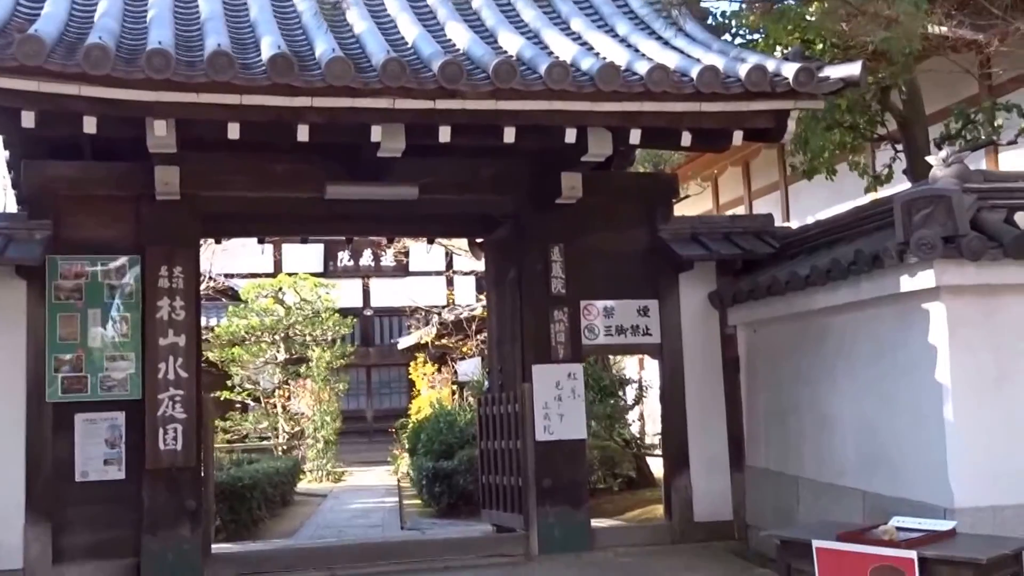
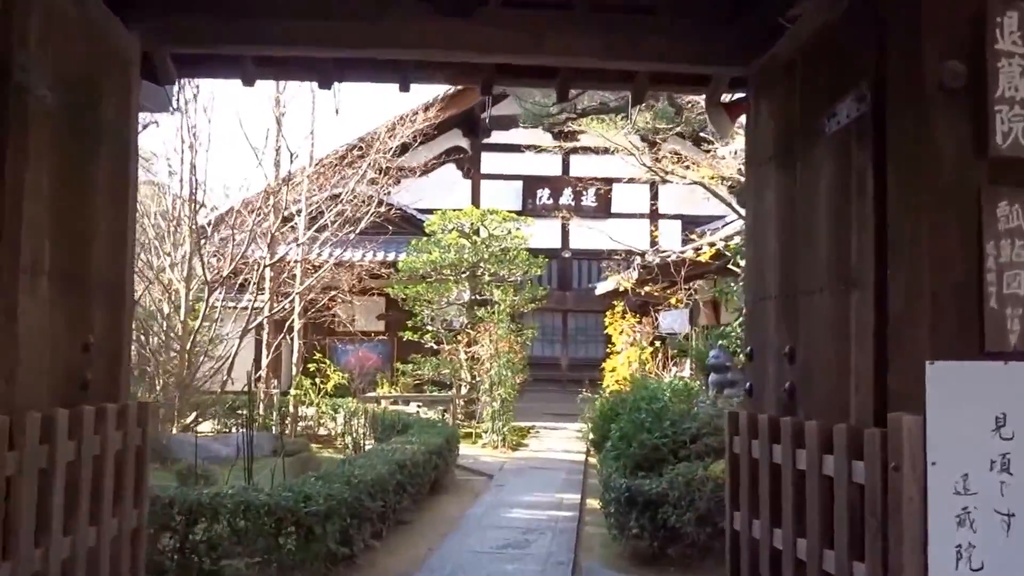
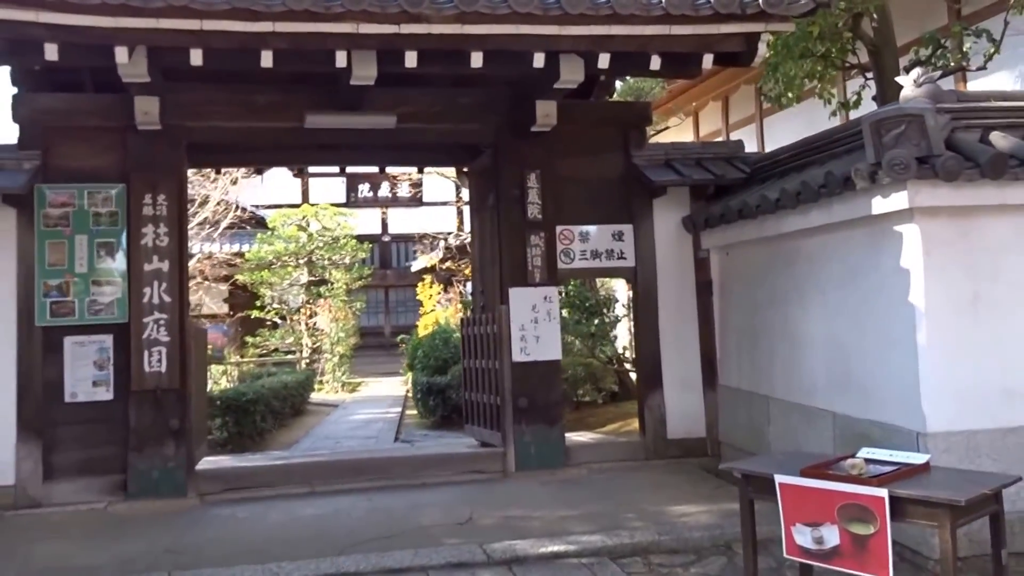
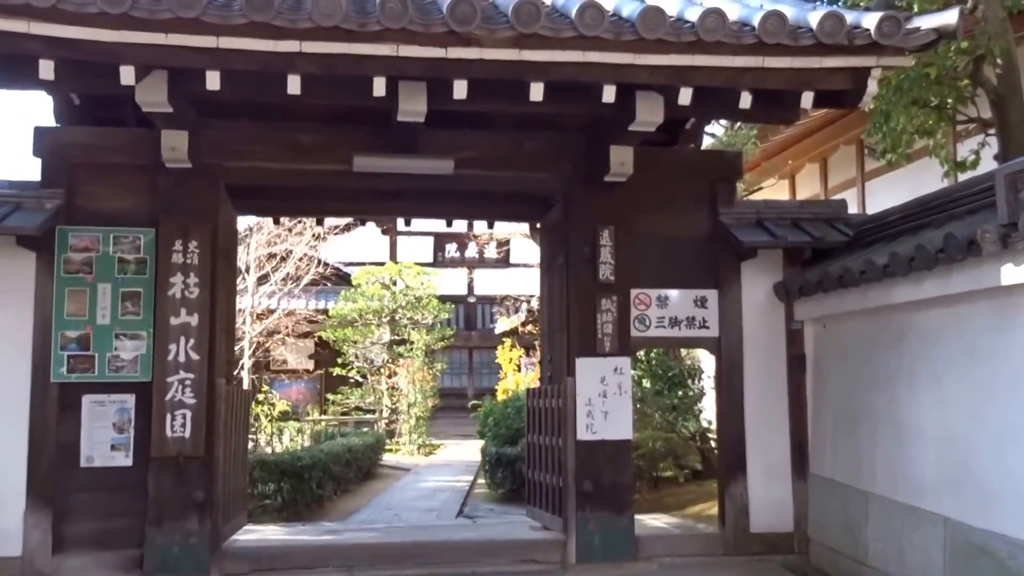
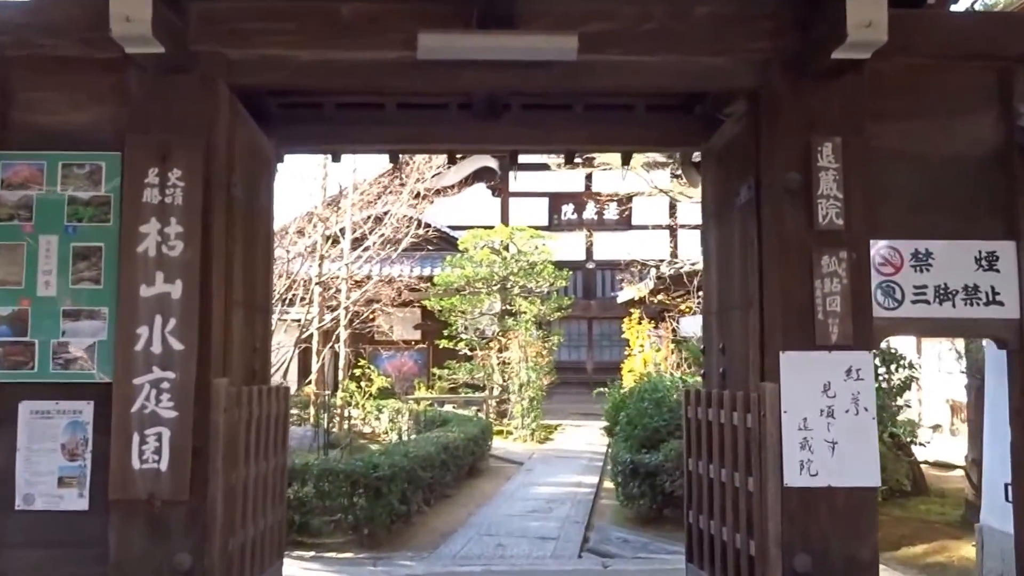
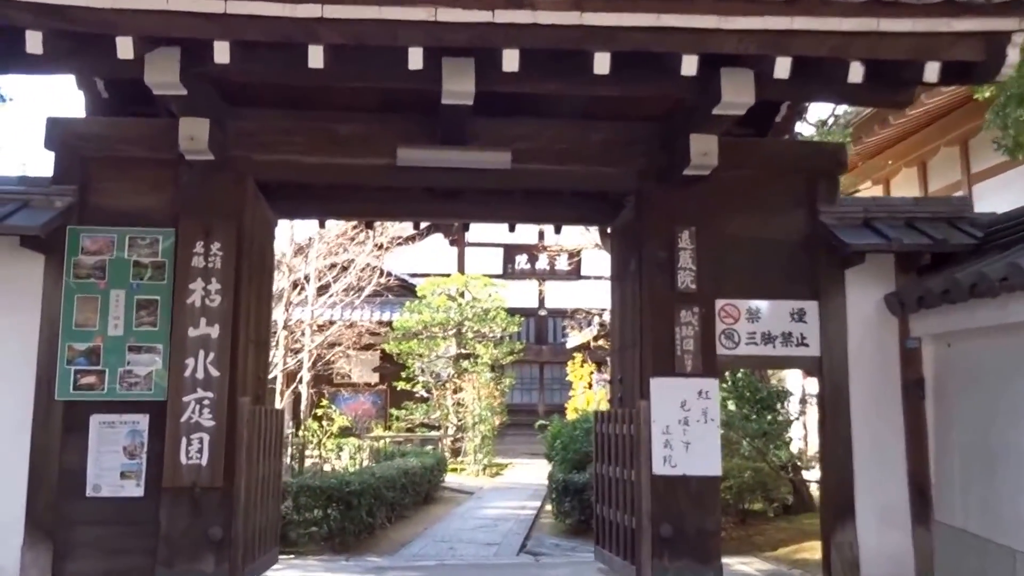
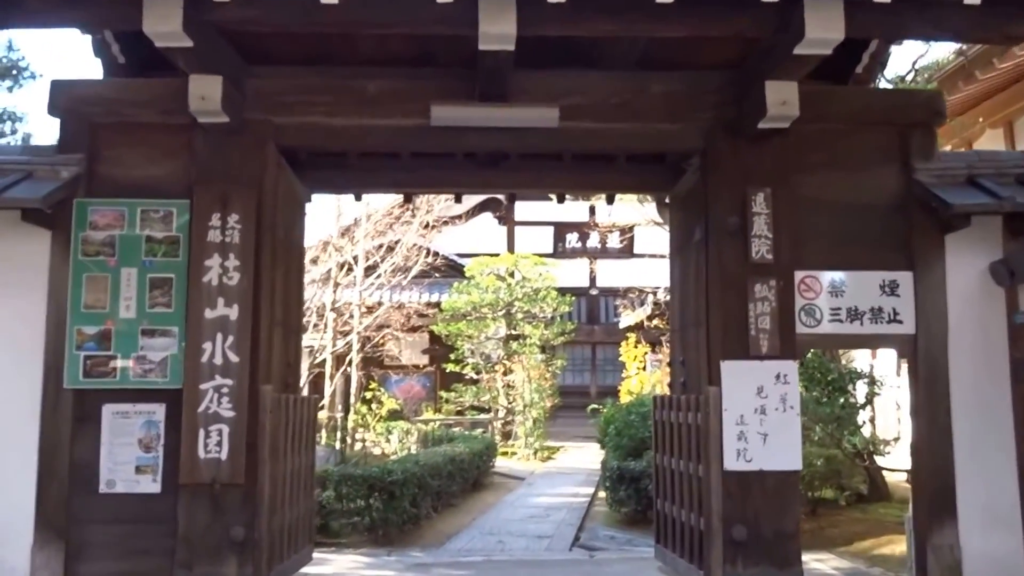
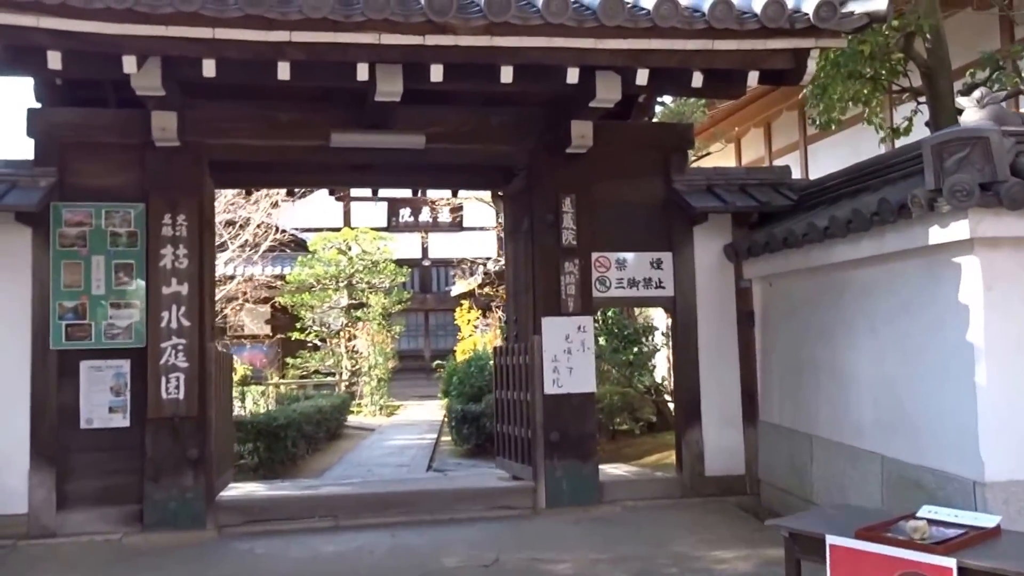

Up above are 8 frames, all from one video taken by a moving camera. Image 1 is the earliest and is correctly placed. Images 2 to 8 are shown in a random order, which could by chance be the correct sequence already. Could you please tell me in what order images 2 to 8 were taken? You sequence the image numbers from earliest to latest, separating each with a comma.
3, 8, 4, 6, 7, 5, 2
